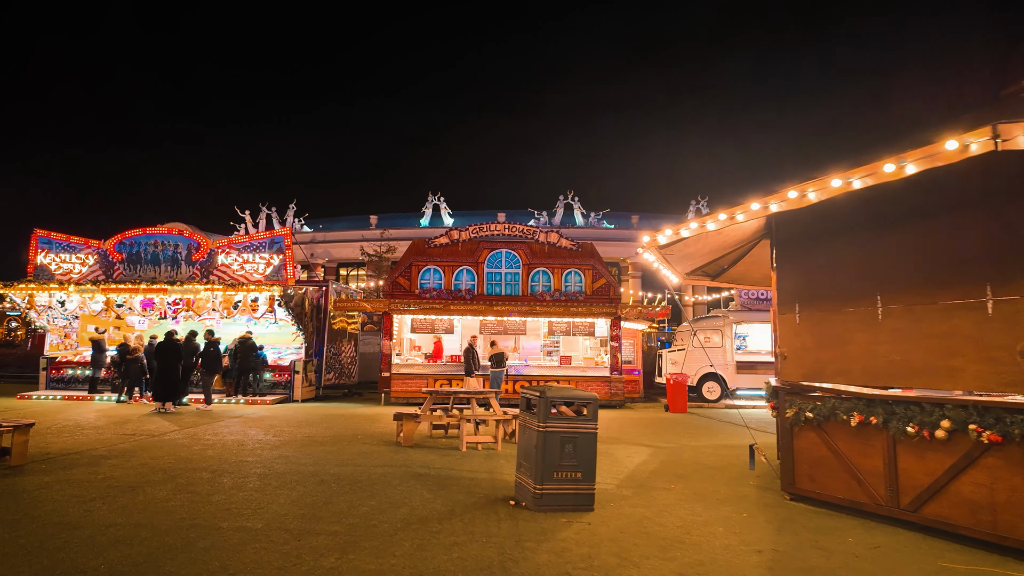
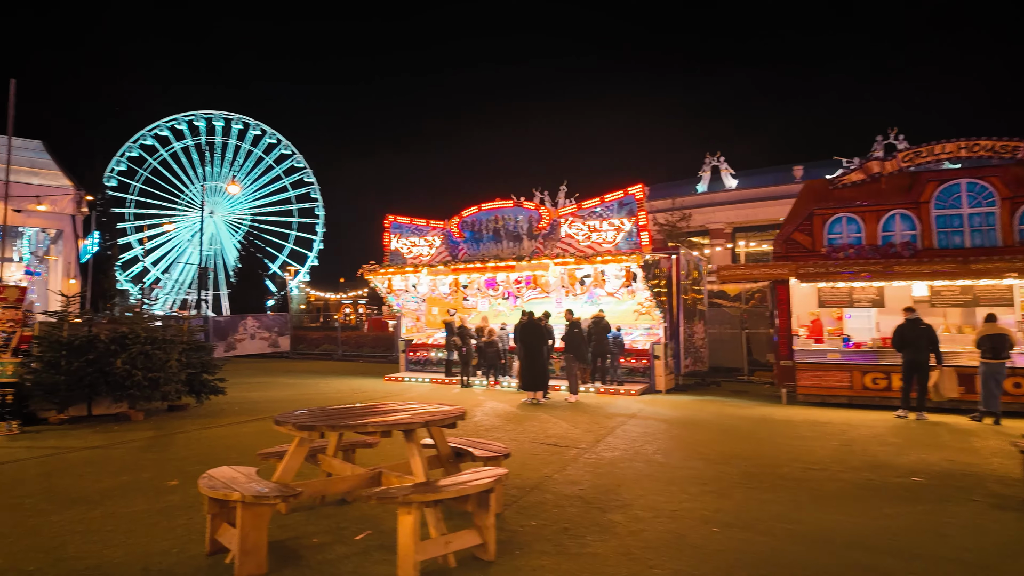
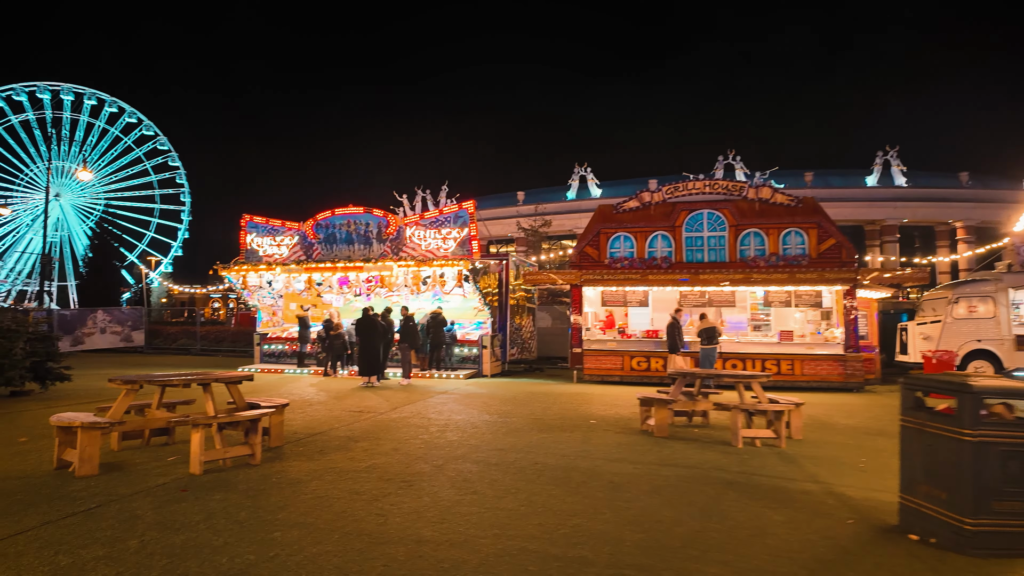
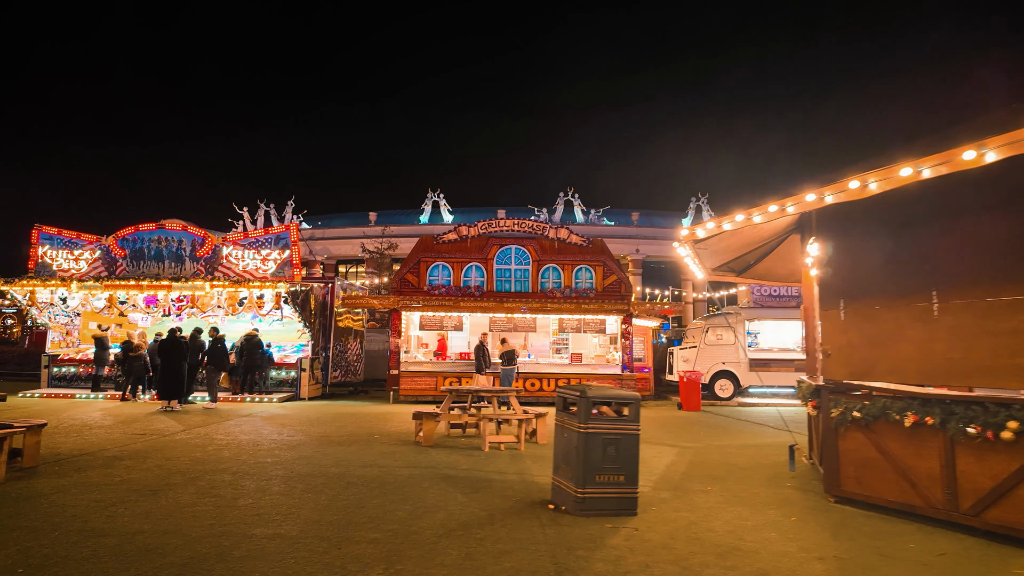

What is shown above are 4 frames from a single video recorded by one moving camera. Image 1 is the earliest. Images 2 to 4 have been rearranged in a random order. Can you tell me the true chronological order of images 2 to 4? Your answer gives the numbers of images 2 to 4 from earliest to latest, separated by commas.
4, 3, 2
